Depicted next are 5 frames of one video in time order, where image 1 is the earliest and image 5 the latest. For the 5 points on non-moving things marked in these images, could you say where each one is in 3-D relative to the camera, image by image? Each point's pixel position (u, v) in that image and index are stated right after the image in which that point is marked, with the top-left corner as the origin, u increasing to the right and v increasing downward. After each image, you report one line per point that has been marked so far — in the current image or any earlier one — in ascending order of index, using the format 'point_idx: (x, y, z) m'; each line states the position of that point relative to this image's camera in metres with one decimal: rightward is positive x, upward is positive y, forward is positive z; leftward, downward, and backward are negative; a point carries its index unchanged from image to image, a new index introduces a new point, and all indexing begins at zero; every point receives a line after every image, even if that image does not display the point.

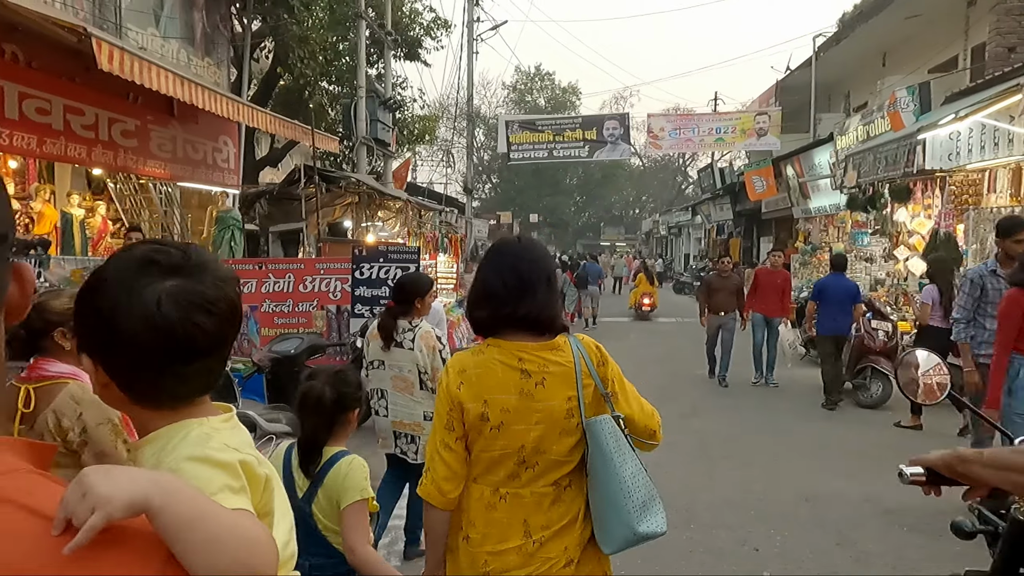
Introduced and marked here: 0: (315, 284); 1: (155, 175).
0: (-1.7, 0.0, +5.9) m
1: (-4.6, +1.5, +8.7) m
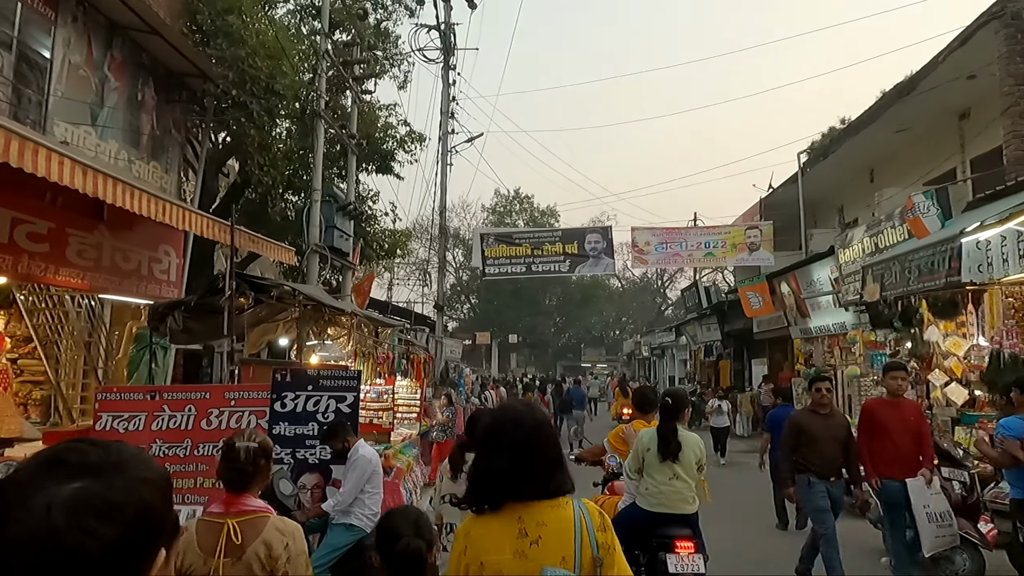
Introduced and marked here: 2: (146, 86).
0: (-2.0, -0.9, +4.5) m
1: (-4.9, 0.0, +7.5) m
2: (-5.0, +2.8, +9.1) m
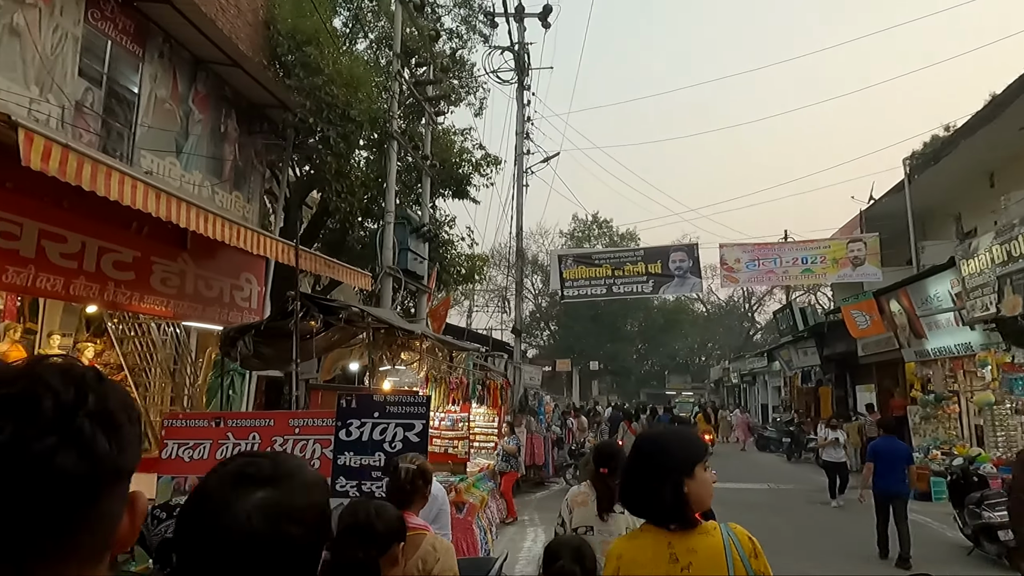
0: (-1.5, -1.0, +4.3) m
1: (-4.1, -0.3, +7.6) m
2: (-3.9, +2.4, +9.3) m
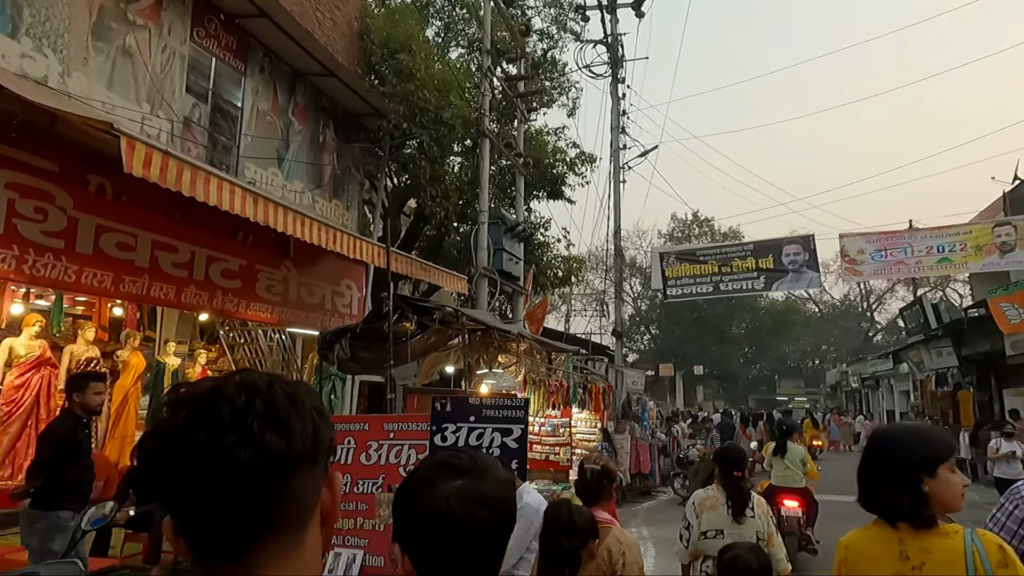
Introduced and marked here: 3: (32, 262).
0: (-0.8, -1.0, +4.1) m
1: (-2.9, -0.4, +7.8) m
2: (-2.6, +2.3, +9.5) m
3: (-3.7, +0.2, +5.1) m
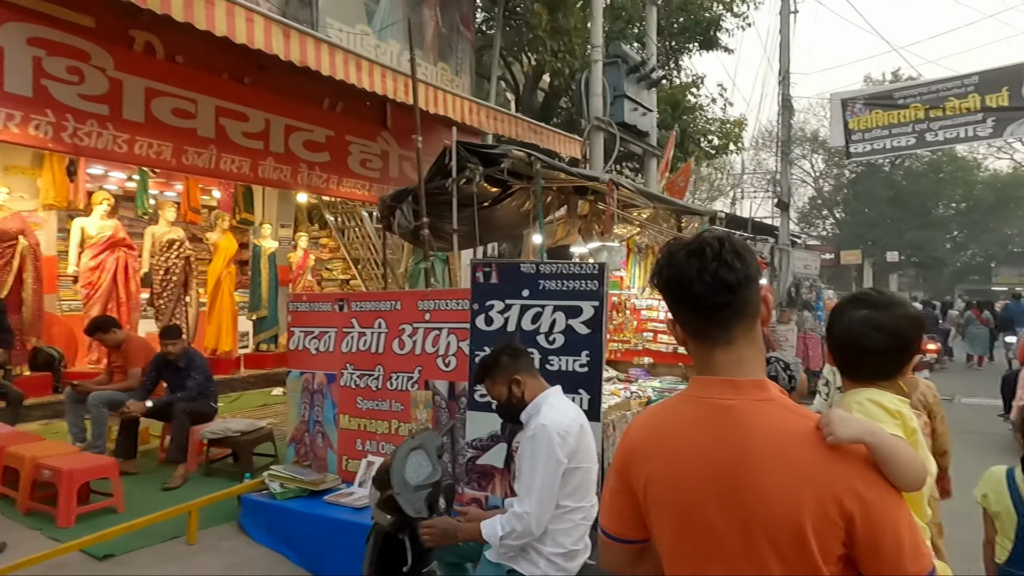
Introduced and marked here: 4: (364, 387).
0: (-0.4, -0.2, +3.1) m
1: (-1.6, +1.0, +7.0) m
2: (-1.1, +3.9, +8.2) m
3: (-3.1, +1.1, +4.6) m
4: (-0.7, -0.5, +3.3) m
